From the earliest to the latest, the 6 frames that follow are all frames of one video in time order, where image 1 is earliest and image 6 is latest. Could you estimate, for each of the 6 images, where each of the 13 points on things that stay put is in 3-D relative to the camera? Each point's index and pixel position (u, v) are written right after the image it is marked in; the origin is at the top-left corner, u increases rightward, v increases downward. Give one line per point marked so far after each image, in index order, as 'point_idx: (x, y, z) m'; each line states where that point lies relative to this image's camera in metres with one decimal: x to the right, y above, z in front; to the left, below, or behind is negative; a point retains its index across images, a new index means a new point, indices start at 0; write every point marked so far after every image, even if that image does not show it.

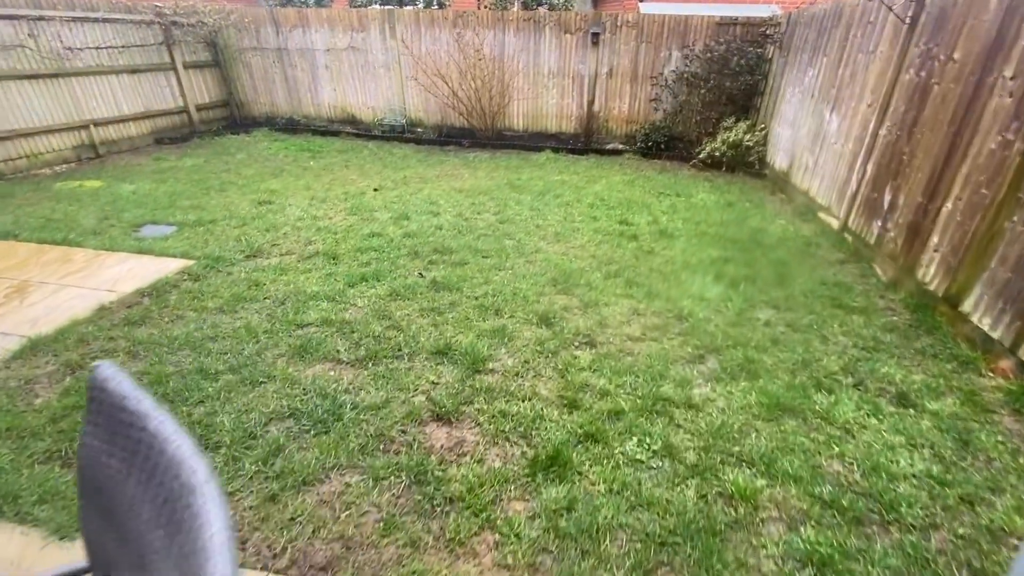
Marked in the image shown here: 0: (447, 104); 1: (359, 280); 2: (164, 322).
0: (-1.0, +2.9, +7.6) m
1: (-1.0, +0.1, +3.0) m
2: (-1.8, -0.2, +2.6) m
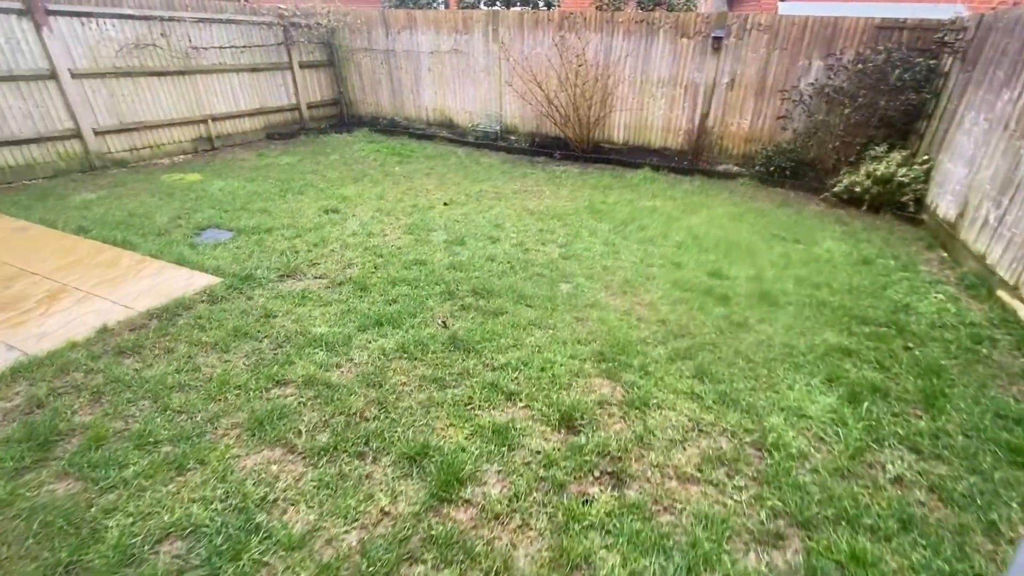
0: (+0.4, +2.6, +7.1) m
1: (-0.8, -0.2, +2.6) m
2: (-1.7, -0.3, +2.3) m
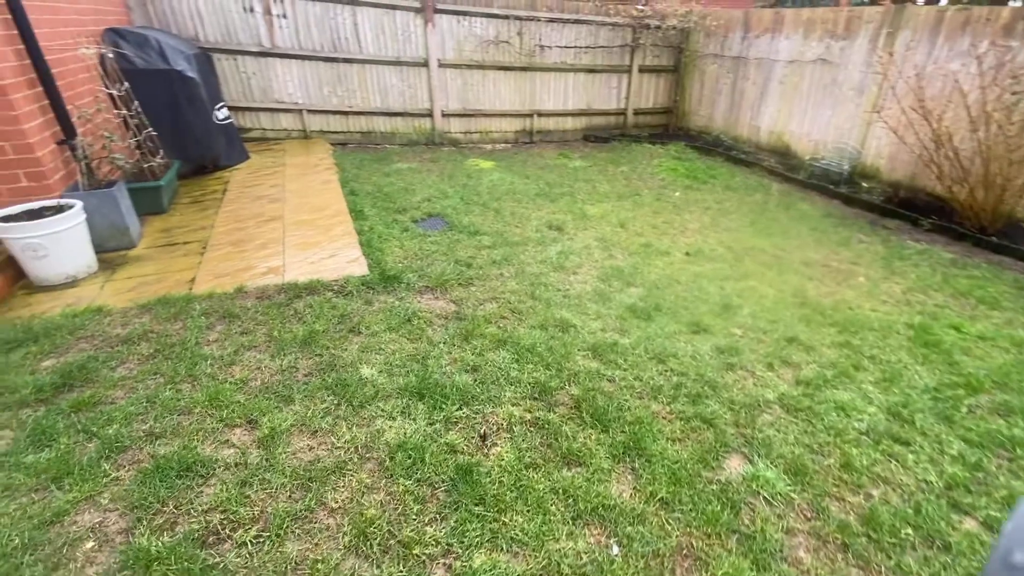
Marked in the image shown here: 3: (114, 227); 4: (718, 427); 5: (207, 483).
0: (+3.9, +1.2, +4.7) m
1: (-0.4, -0.4, +2.0) m
2: (-1.3, -0.2, +2.3) m
3: (-2.4, +0.3, +3.0) m
4: (+0.8, -0.6, +2.0) m
5: (-1.0, -0.6, +1.5) m
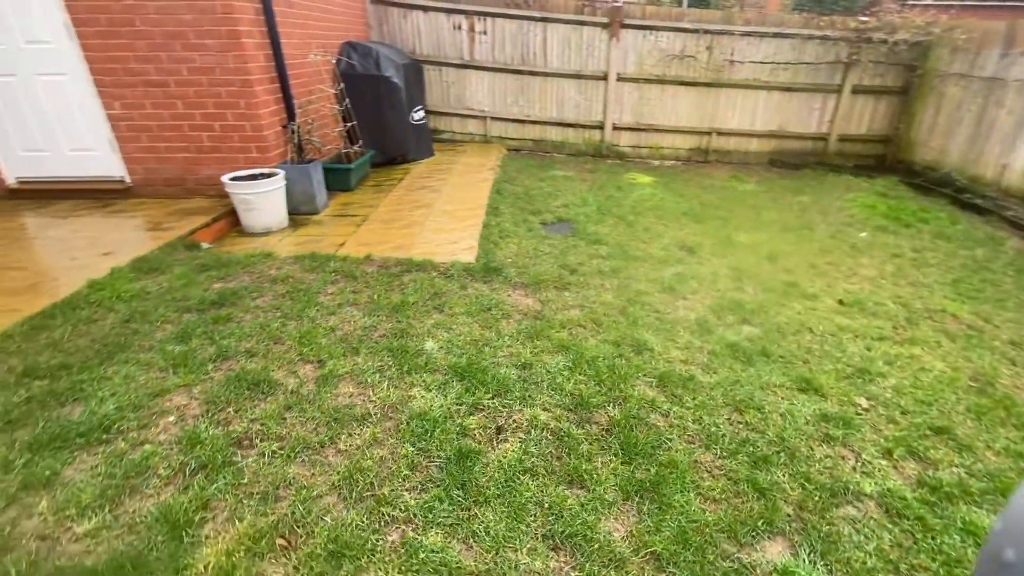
0: (+5.0, +0.4, +3.0) m
1: (-0.2, -0.3, +2.1) m
2: (-0.9, 0.0, +2.7) m
3: (-1.6, +0.7, +3.7) m
4: (+0.9, -0.7, +1.6) m
5: (-0.9, -0.4, +1.9) m
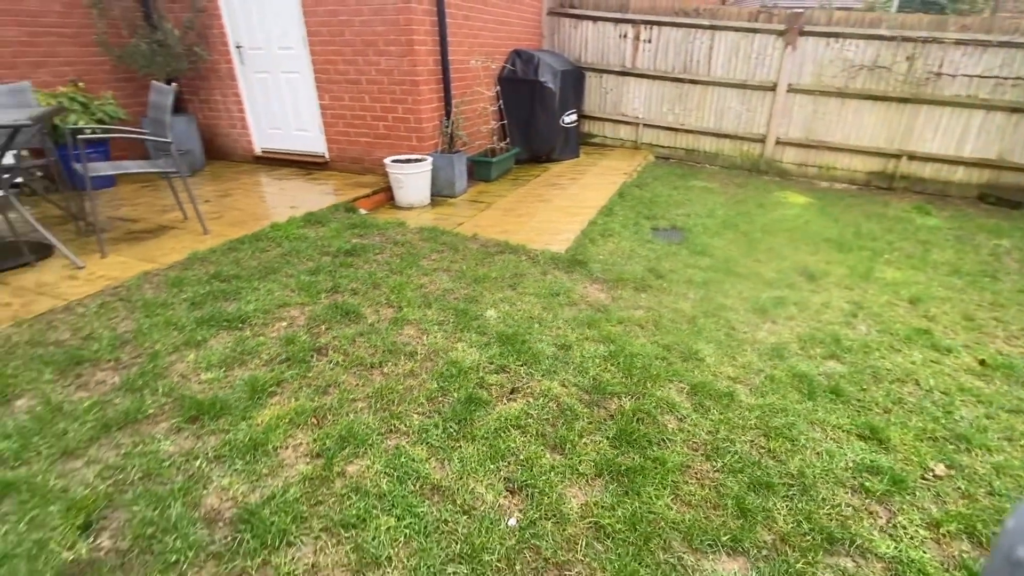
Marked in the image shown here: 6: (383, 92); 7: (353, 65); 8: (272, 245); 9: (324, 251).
0: (+5.3, -0.4, +1.5) m
1: (0.0, -0.2, +2.4) m
2: (-0.4, +0.2, +3.2) m
3: (-0.6, +0.9, +4.3) m
4: (+0.8, -0.7, +1.6) m
5: (-0.8, -0.2, +2.4) m
6: (-1.2, +1.7, +4.3) m
7: (-1.4, +2.0, +4.3) m
8: (-1.5, +0.3, +3.1) m
9: (-1.2, +0.2, +3.1) m
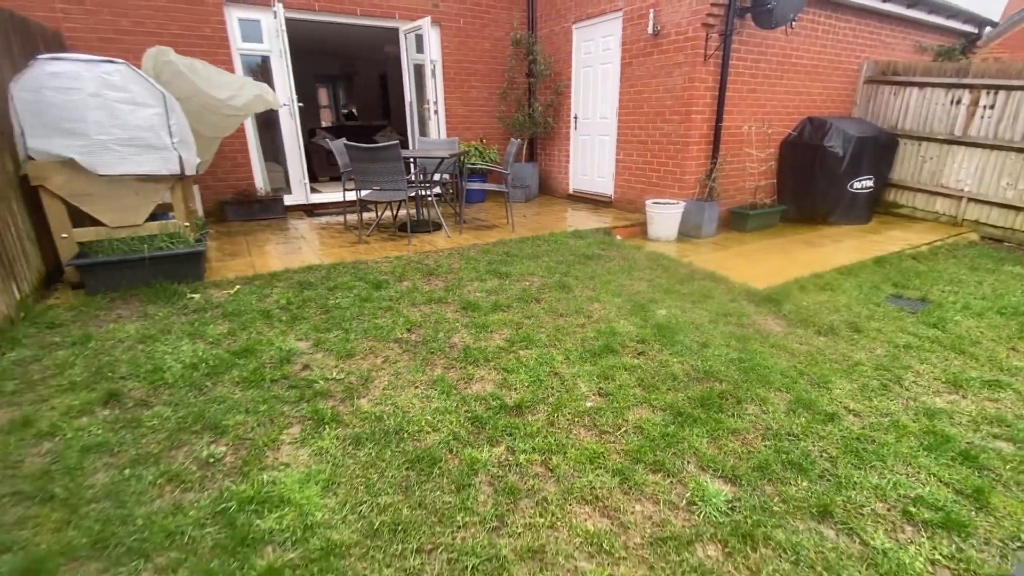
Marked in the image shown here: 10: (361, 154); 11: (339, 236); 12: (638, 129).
0: (+4.6, -1.3, -0.6) m
1: (+0.9, -0.2, +3.1) m
2: (+1.2, +0.1, +4.0) m
3: (+1.9, +0.6, +5.0) m
4: (+1.0, -0.8, +2.0) m
5: (+0.4, 0.0, +3.5) m
6: (+1.6, +1.5, +5.4) m
7: (+1.5, +1.8, +5.5) m
8: (+0.3, +0.4, +4.6) m
9: (+0.6, +0.3, +4.4) m
10: (-1.3, +1.2, +4.3) m
11: (-1.7, +0.5, +4.7) m
12: (+1.5, +1.8, +5.6) m
